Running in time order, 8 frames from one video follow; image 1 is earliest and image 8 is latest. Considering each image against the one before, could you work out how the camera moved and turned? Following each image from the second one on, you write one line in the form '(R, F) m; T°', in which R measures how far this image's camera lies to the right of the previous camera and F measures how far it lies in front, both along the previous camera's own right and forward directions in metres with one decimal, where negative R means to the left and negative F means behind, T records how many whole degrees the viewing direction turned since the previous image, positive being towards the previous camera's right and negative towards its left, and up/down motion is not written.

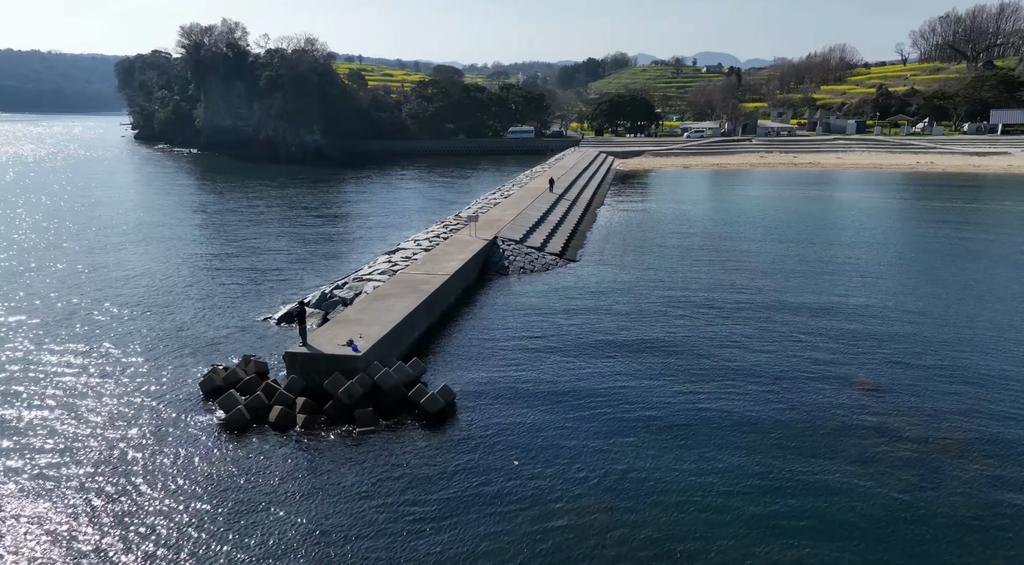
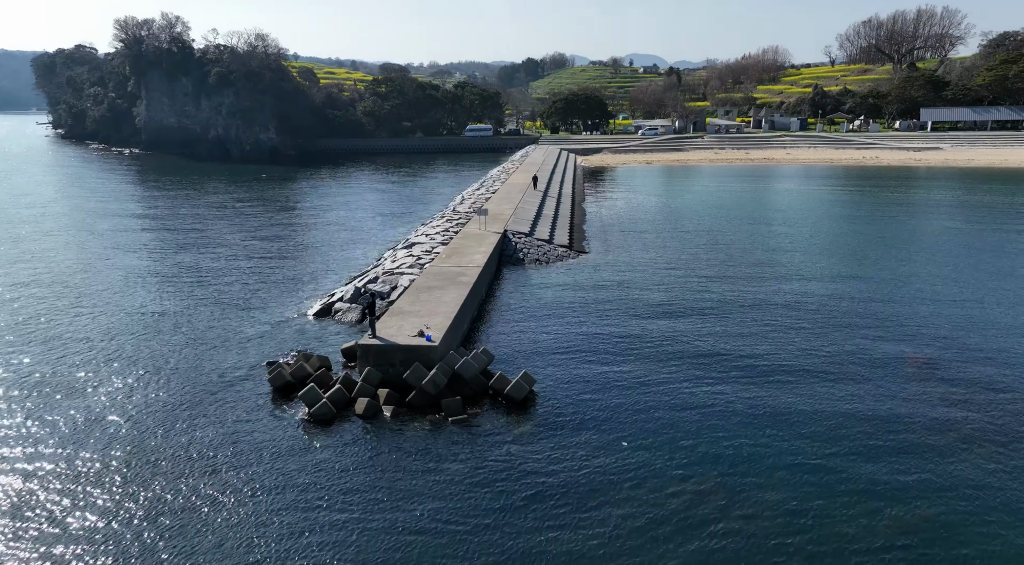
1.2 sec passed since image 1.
(-3.3, -0.4) m; +7°
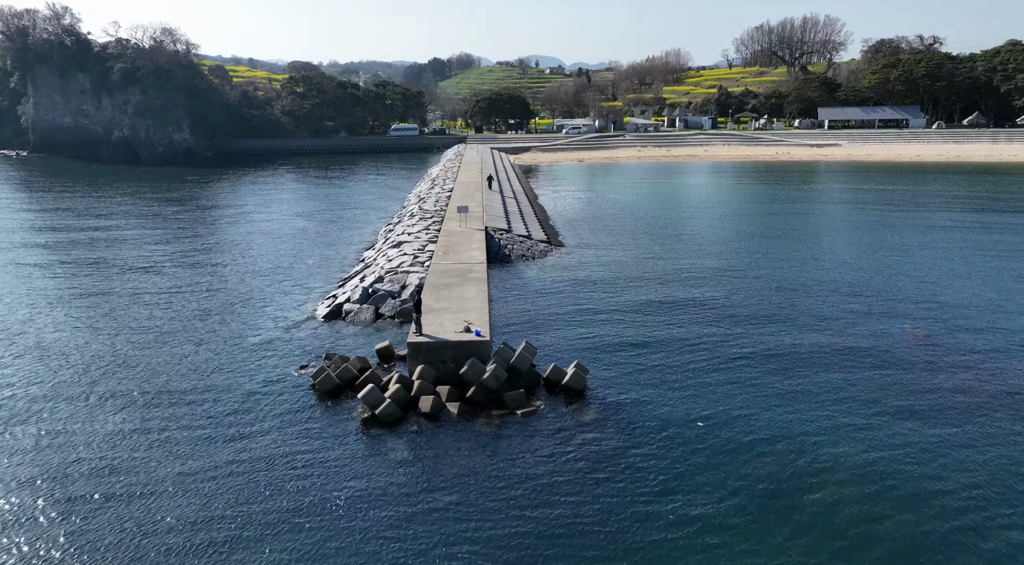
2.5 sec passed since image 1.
(-3.7, -0.1) m; +10°
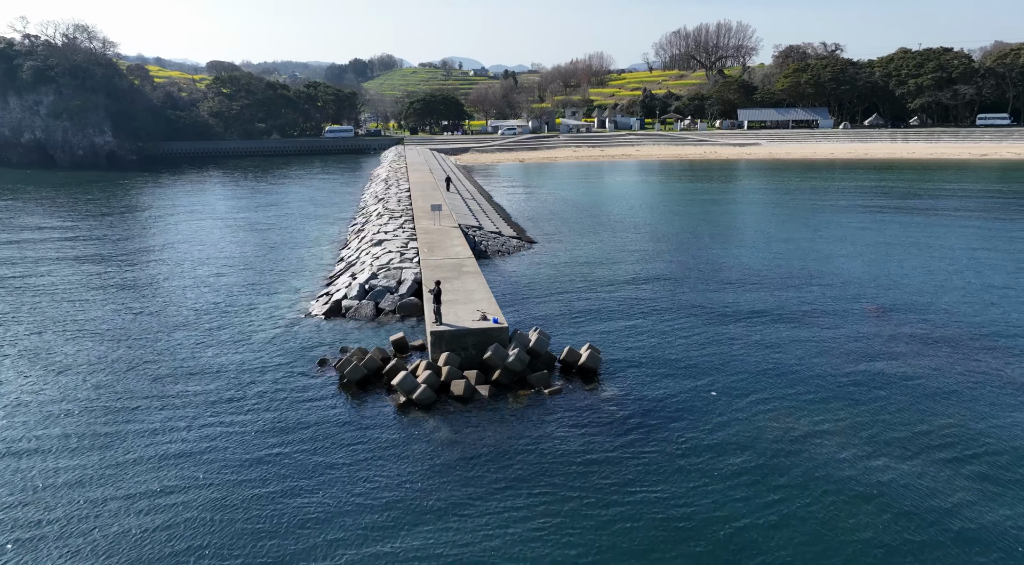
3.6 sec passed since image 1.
(-2.5, -0.4) m; +7°
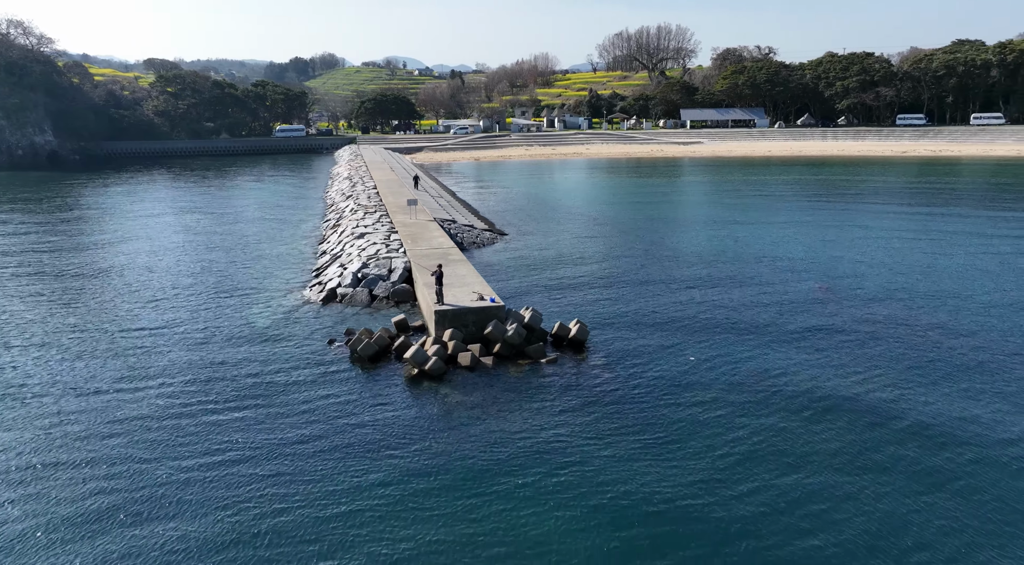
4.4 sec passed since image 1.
(-1.6, -0.7) m; +5°
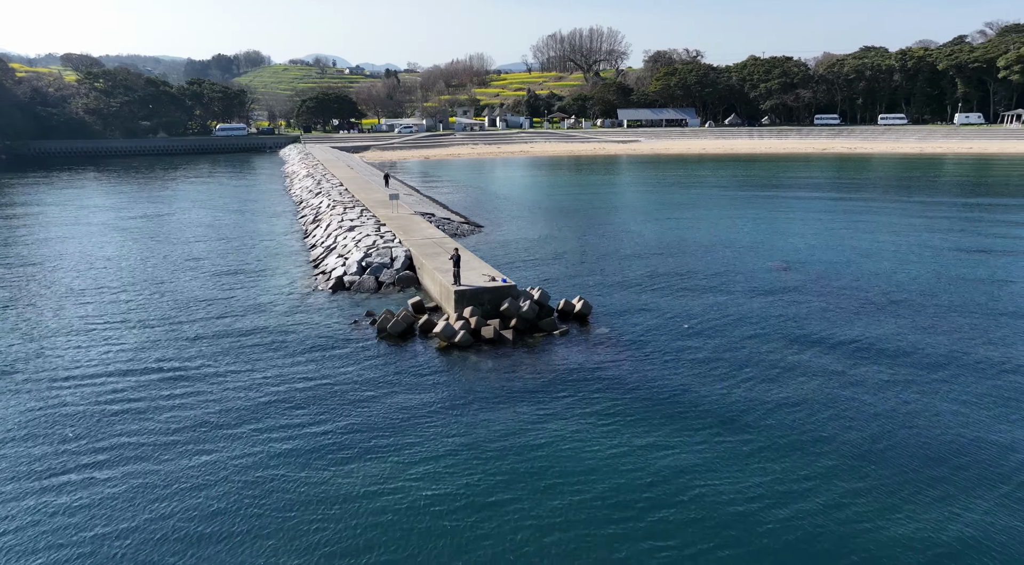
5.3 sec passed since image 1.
(-2.7, -1.1) m; +7°
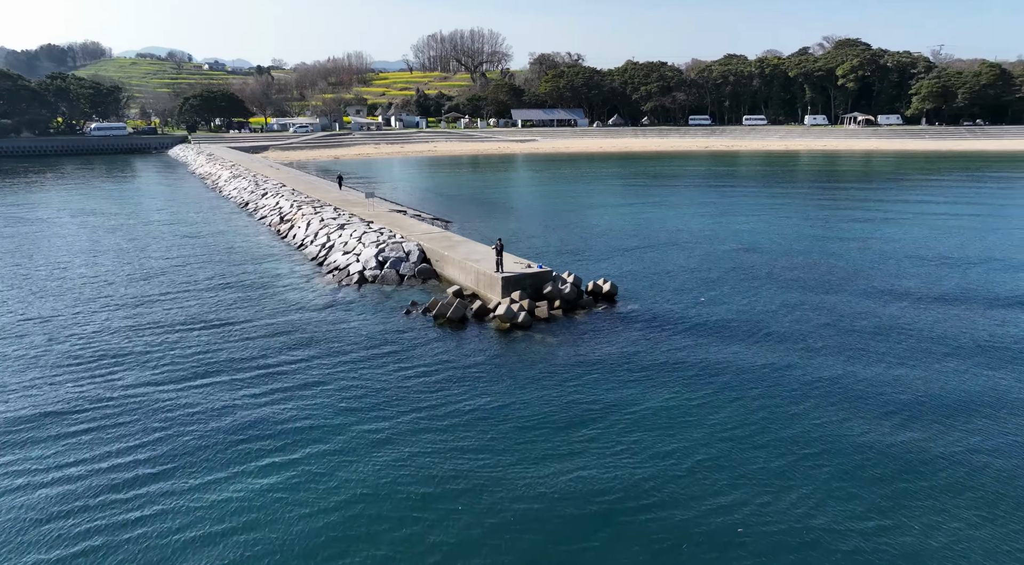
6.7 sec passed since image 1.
(-6.1, -0.3) m; +14°
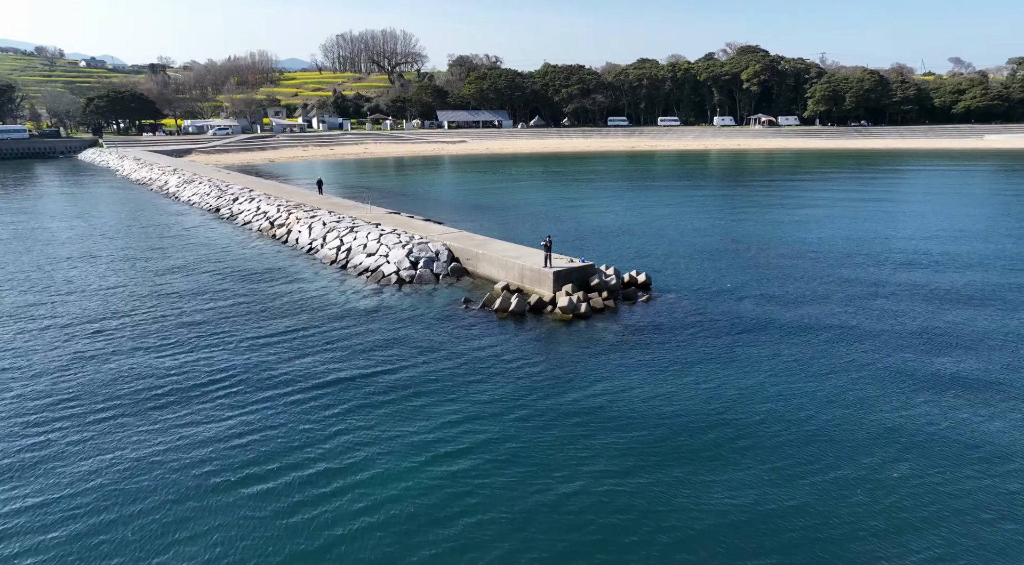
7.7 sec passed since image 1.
(-5.3, +0.5) m; +11°
